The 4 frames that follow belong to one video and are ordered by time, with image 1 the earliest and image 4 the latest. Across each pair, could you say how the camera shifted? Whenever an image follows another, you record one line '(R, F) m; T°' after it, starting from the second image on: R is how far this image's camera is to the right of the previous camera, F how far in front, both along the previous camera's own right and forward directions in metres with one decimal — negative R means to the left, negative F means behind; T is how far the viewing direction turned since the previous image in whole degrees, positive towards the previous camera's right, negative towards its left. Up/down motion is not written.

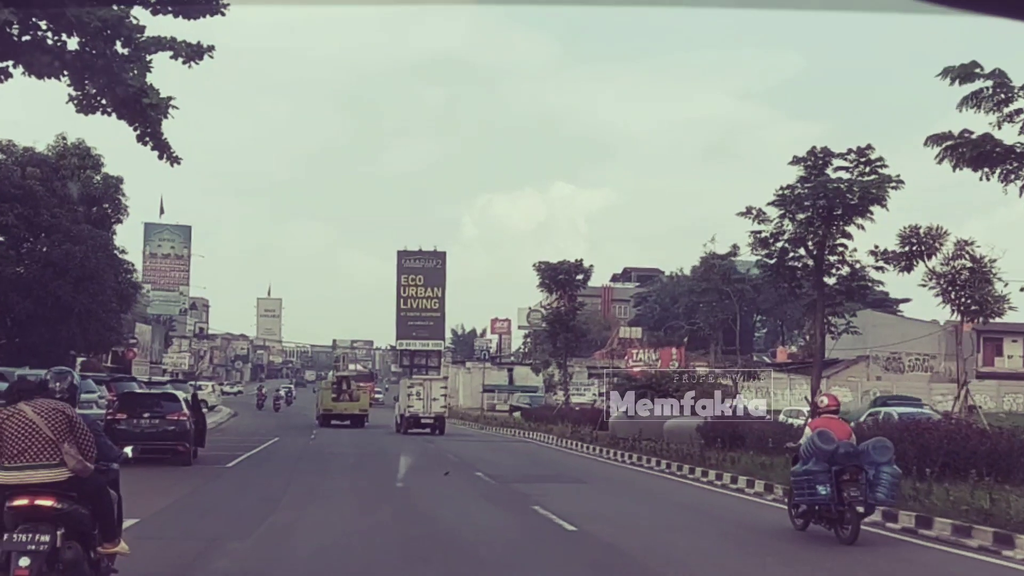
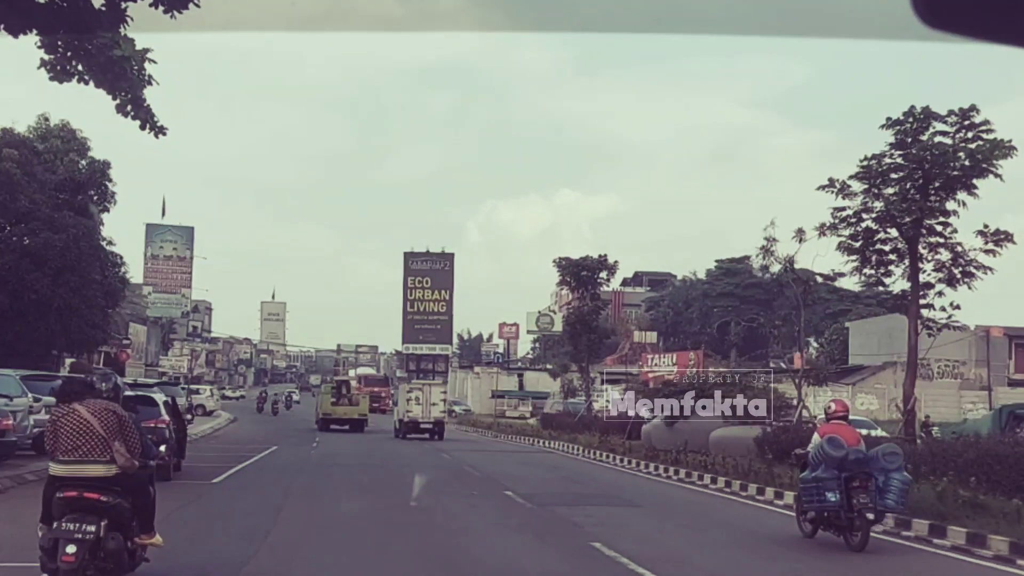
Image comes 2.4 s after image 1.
(-0.2, +1.0) m; 0°
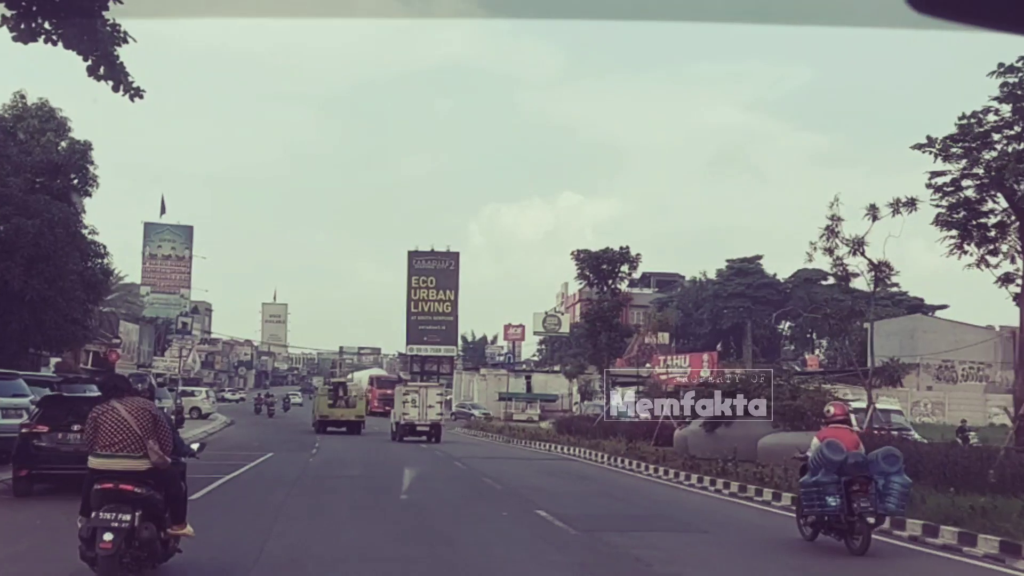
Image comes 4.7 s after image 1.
(-0.1, +0.9) m; 0°
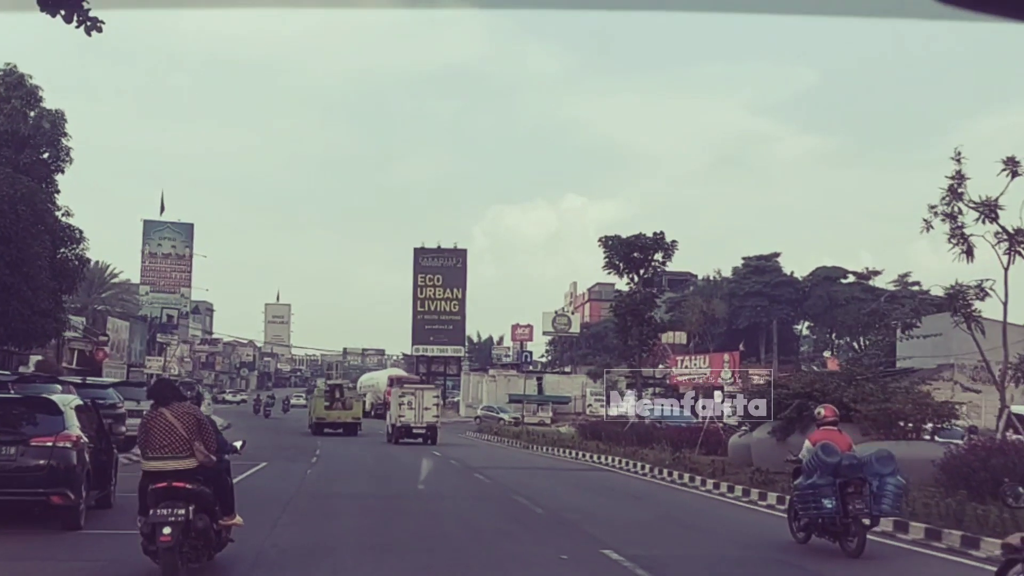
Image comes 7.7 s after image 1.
(-0.2, +1.1) m; 0°
